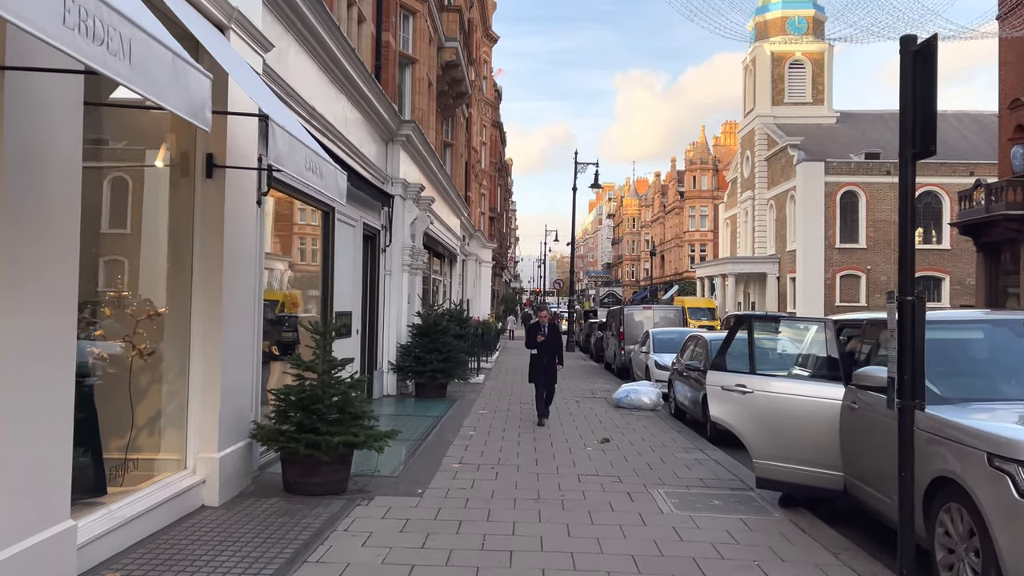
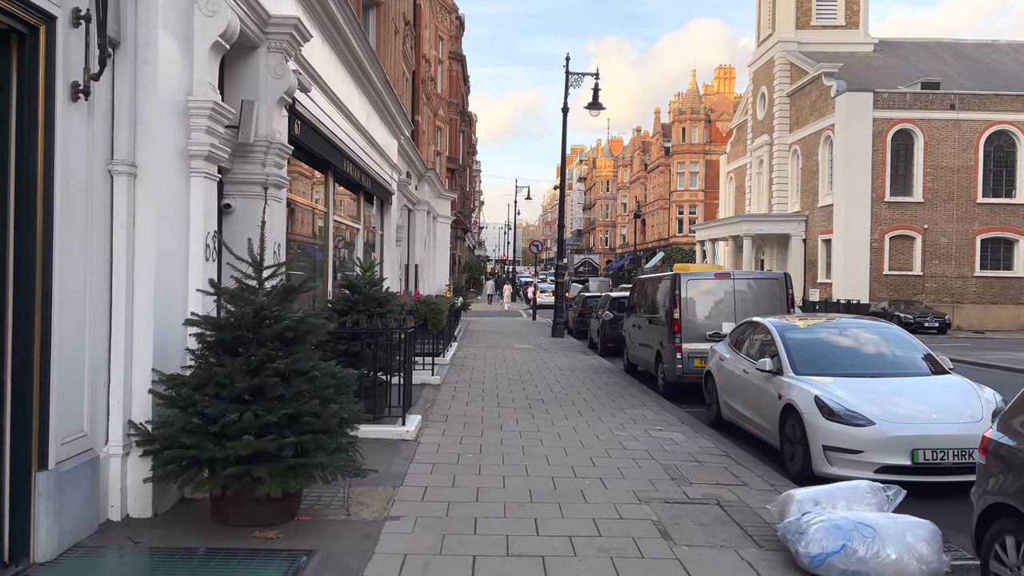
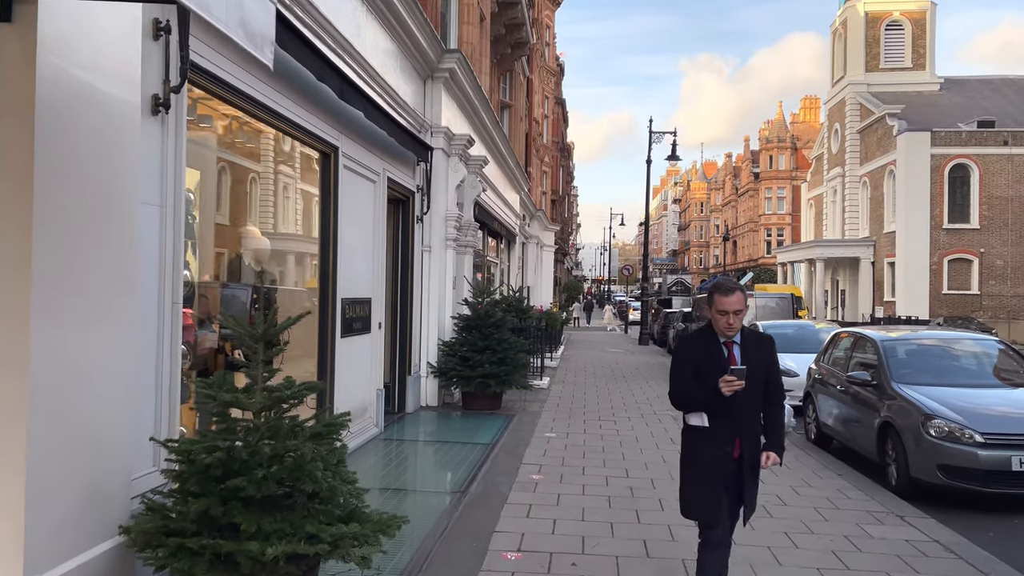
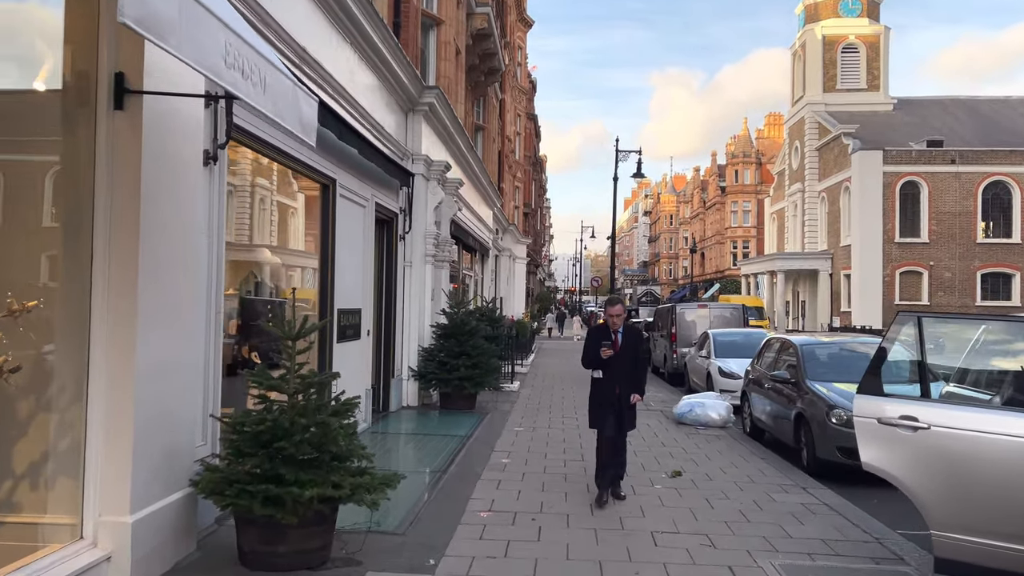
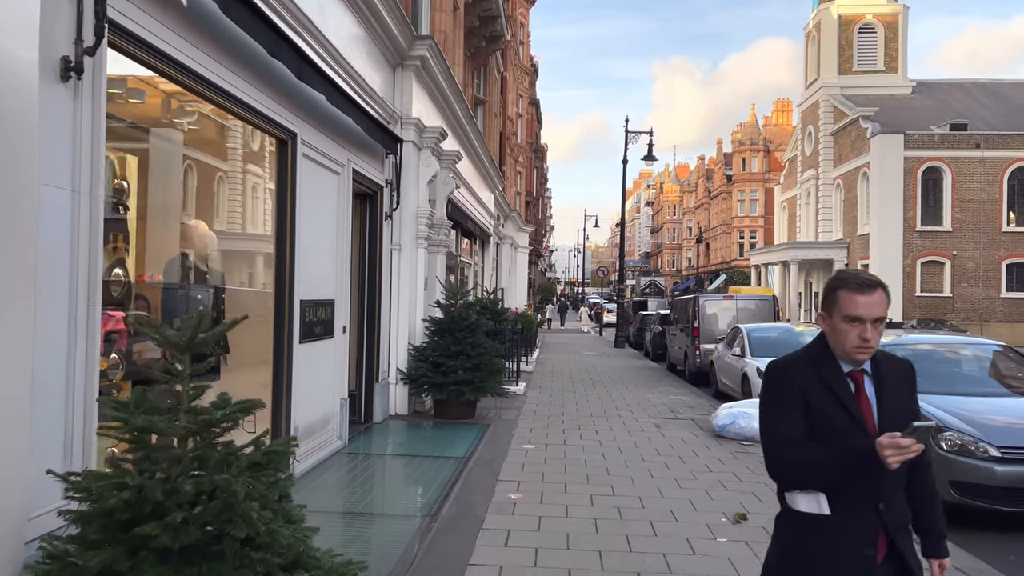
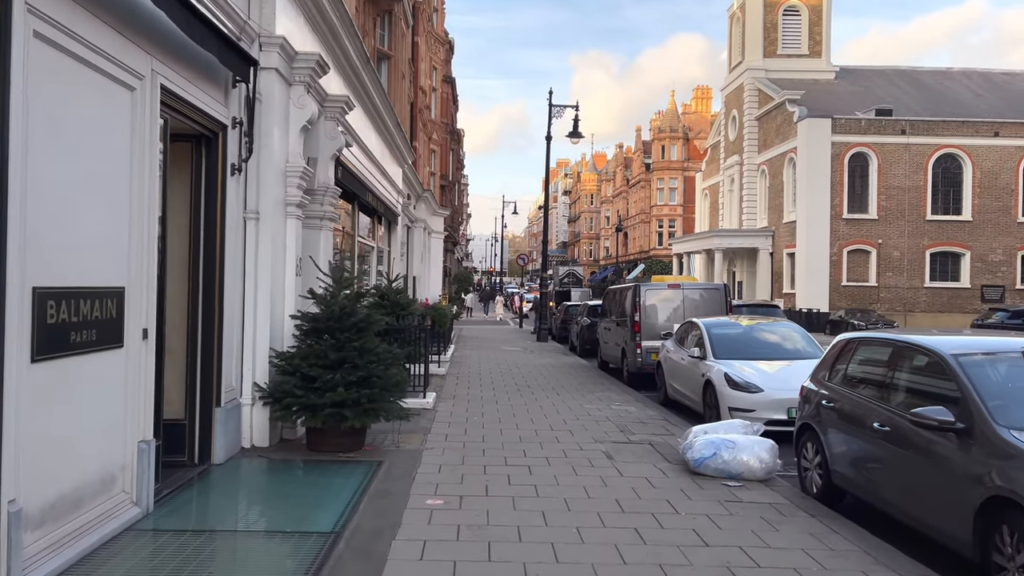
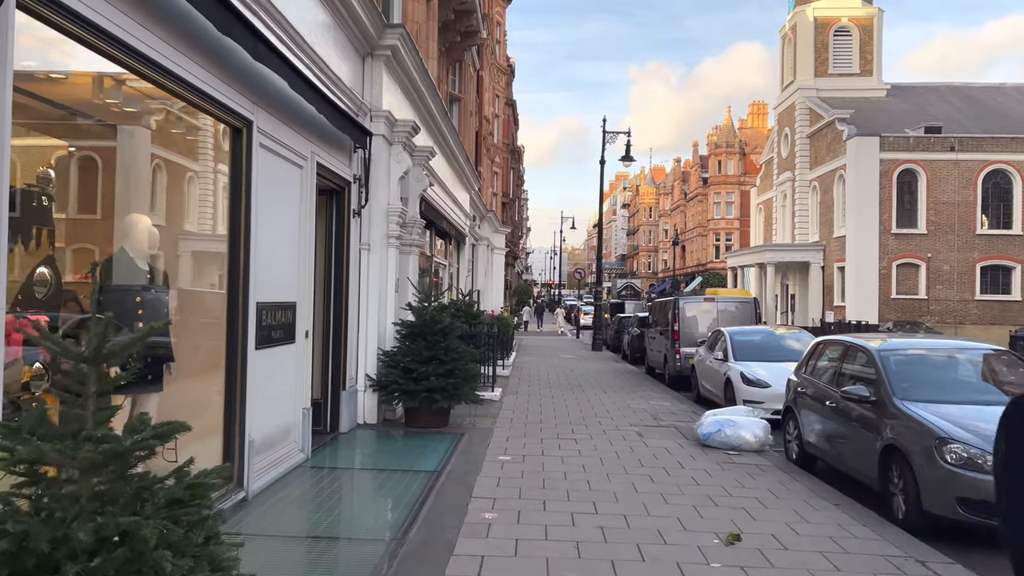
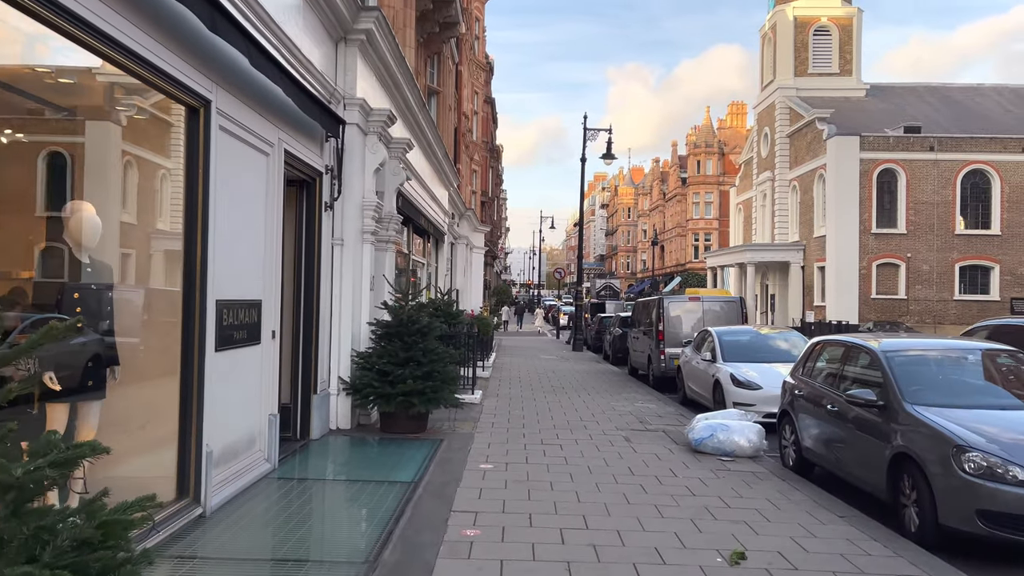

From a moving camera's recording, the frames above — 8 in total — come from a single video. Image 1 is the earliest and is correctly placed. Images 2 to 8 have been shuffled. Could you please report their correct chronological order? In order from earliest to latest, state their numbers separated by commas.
4, 3, 5, 7, 8, 6, 2
